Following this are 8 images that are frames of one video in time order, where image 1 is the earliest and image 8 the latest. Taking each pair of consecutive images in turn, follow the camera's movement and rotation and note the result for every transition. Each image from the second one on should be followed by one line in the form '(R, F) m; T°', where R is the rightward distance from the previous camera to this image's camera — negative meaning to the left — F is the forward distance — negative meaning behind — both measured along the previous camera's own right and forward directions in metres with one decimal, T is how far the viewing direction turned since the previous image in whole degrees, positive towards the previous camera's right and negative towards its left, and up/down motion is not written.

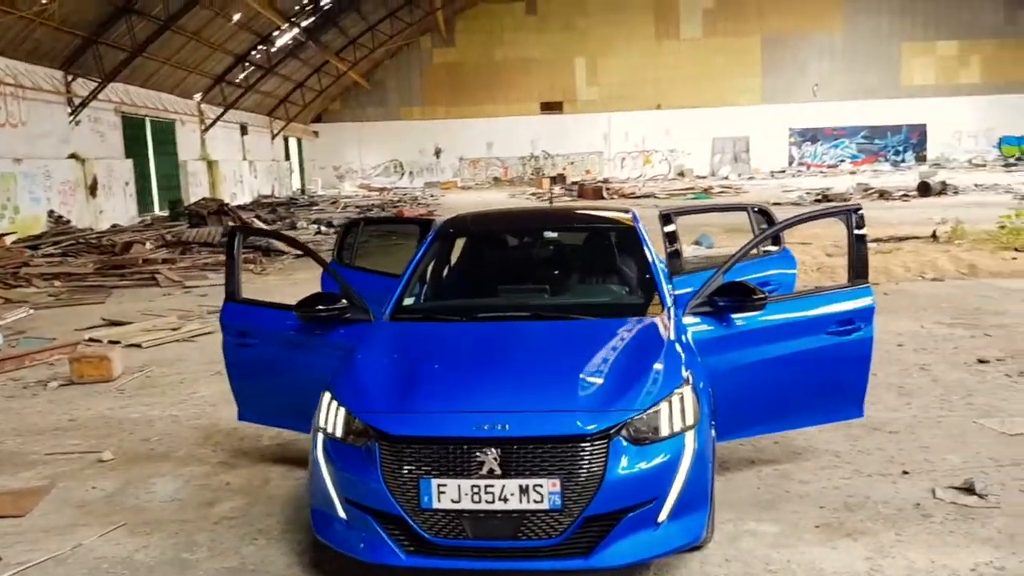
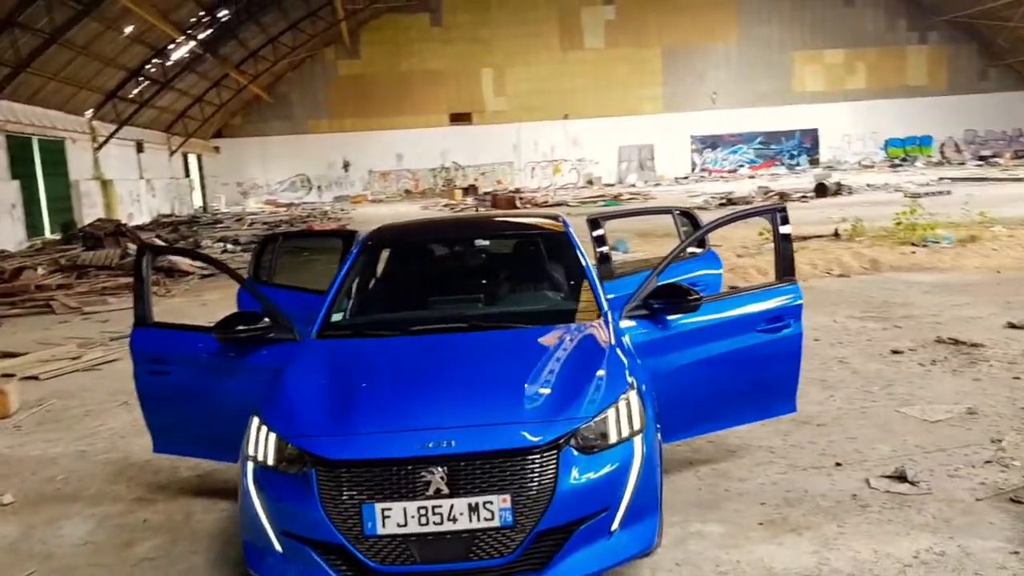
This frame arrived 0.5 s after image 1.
(-0.1, +0.1) m; +6°
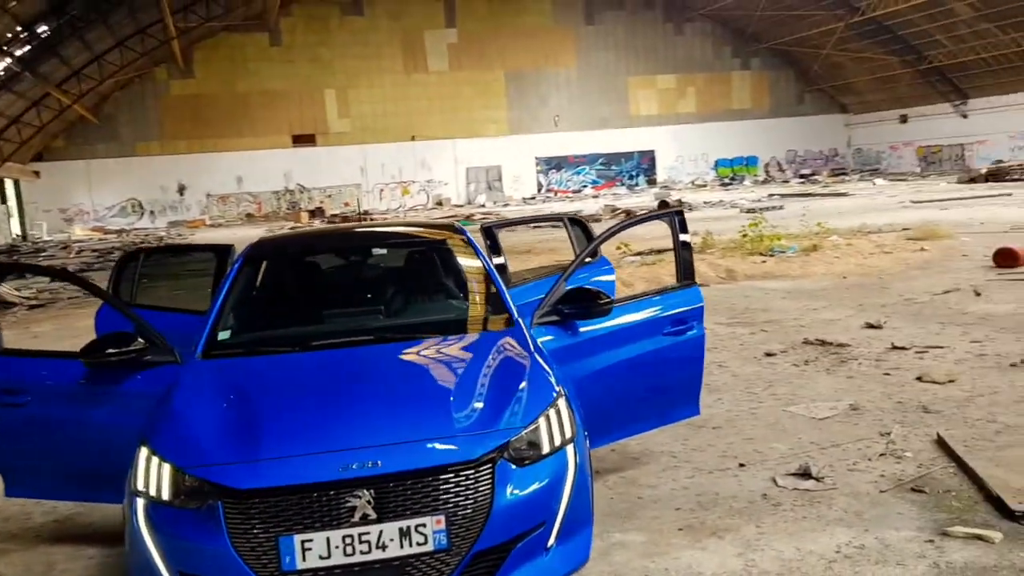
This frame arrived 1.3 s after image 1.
(-0.2, +0.2) m; +10°
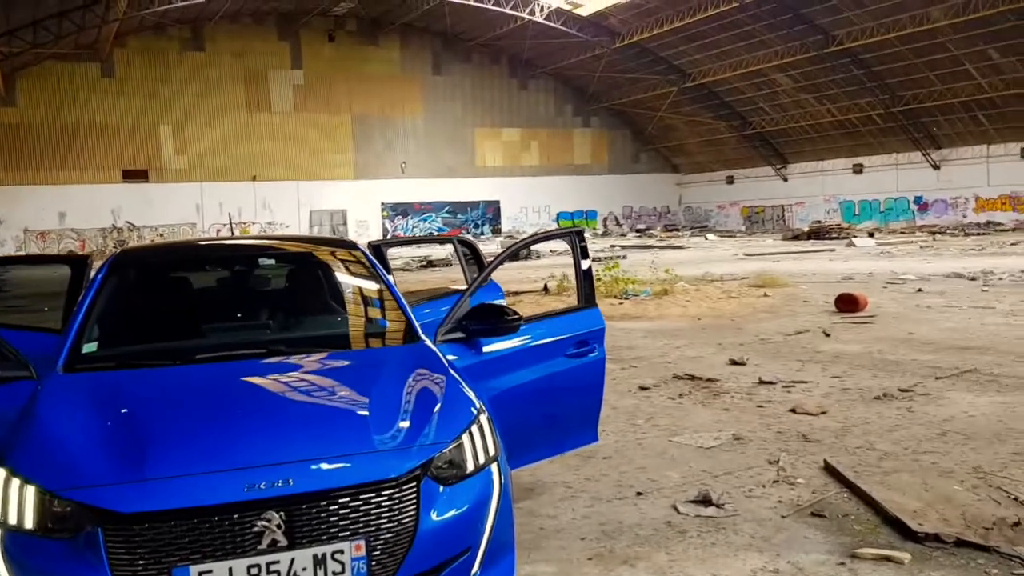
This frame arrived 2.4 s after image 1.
(-0.2, +0.2) m; +11°
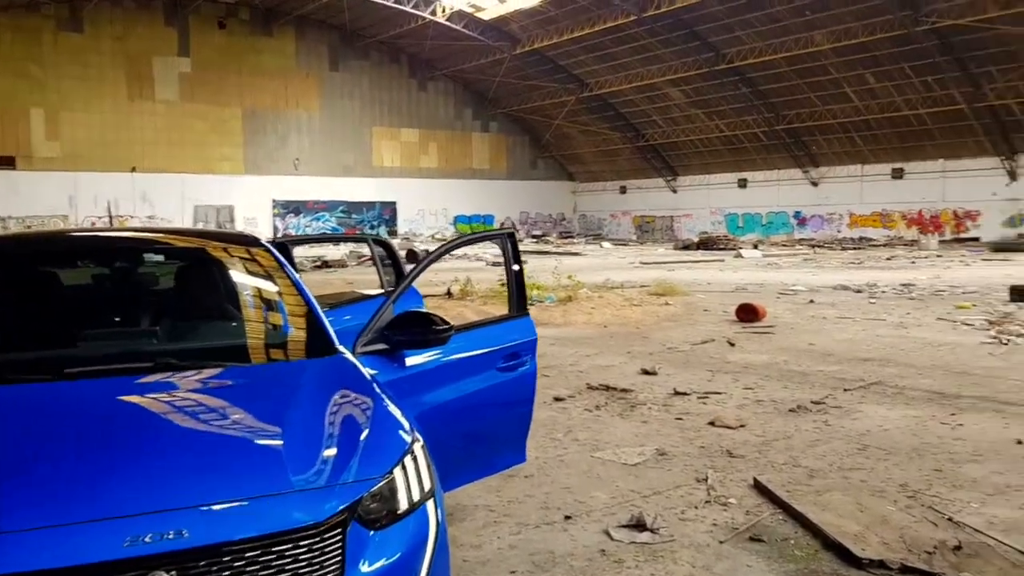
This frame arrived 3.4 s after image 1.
(-0.1, +0.3) m; +7°
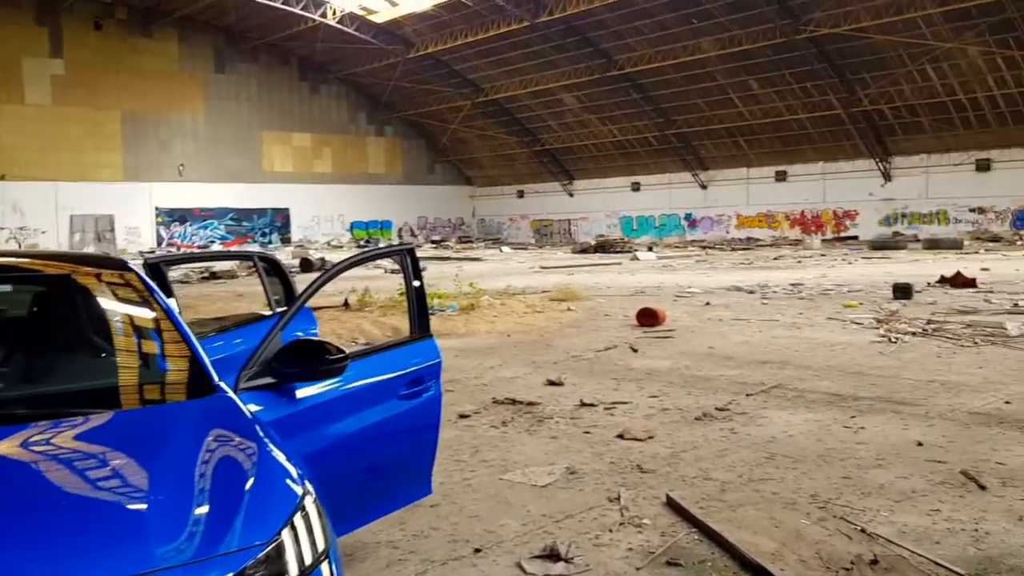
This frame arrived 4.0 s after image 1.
(0.0, +0.2) m; +7°
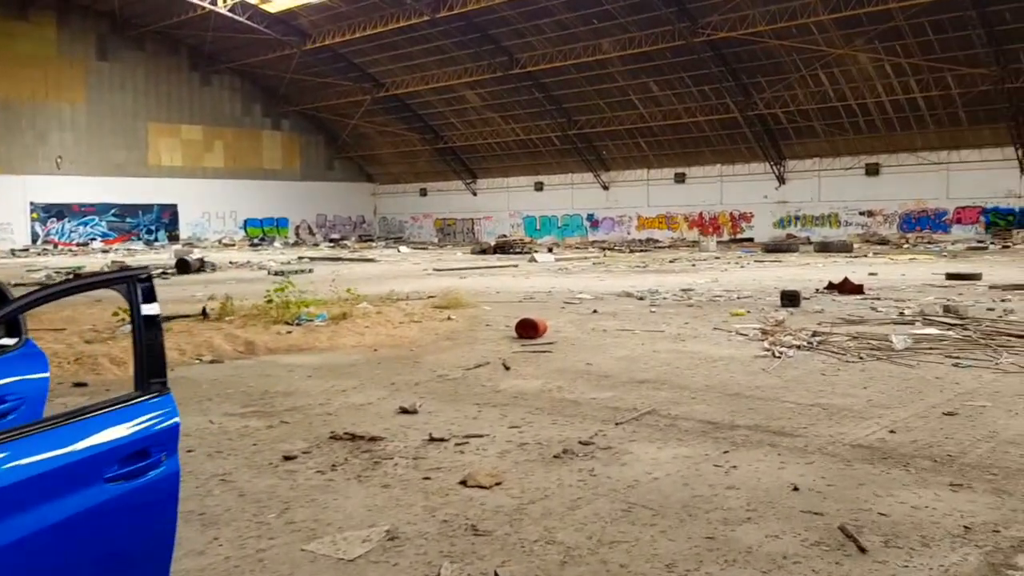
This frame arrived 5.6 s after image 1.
(+0.4, +0.6) m; +6°
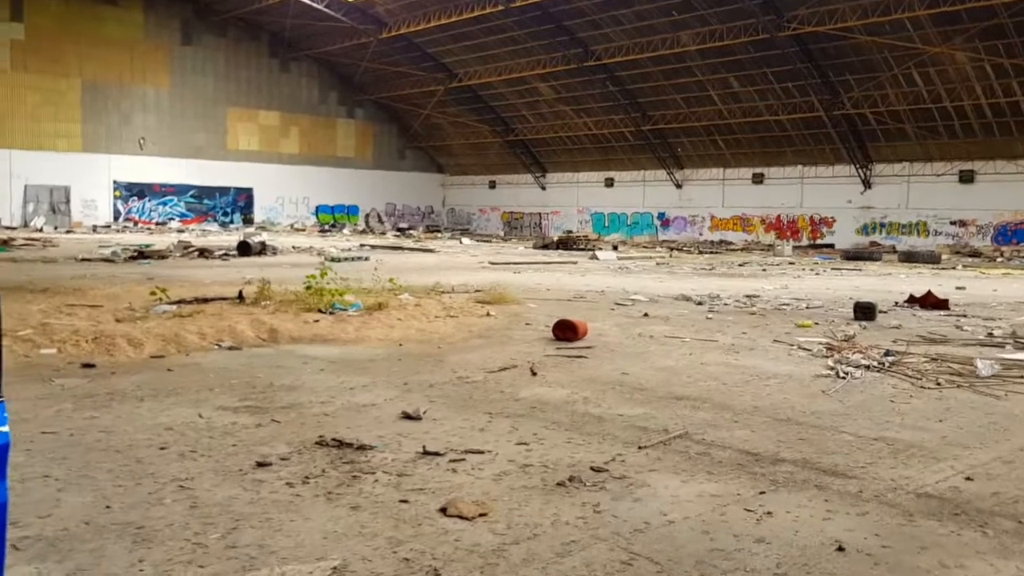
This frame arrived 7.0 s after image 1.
(+0.3, +0.6) m; -5°
